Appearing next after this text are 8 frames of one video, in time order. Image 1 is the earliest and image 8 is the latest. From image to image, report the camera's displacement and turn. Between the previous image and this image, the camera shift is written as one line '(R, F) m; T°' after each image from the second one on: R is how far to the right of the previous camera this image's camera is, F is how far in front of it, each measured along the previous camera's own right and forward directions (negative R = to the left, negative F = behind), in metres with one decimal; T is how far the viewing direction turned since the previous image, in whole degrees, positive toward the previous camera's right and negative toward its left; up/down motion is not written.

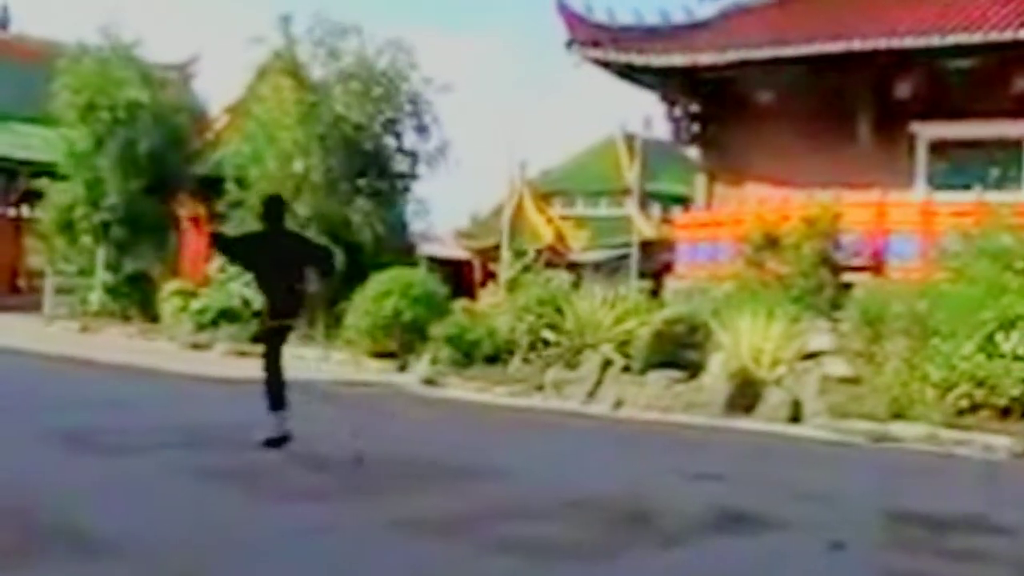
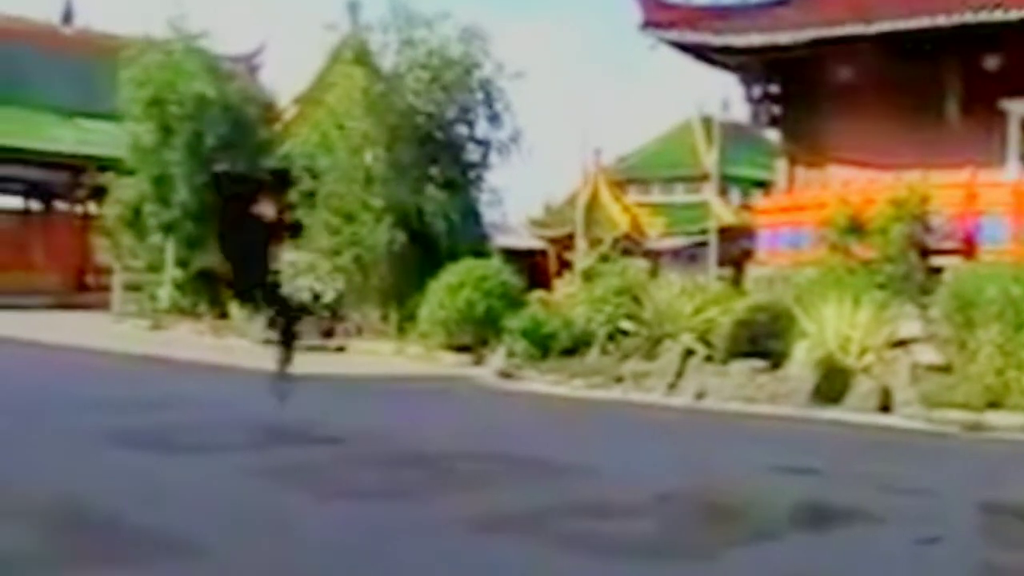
(0.0, +0.6) m; -3°
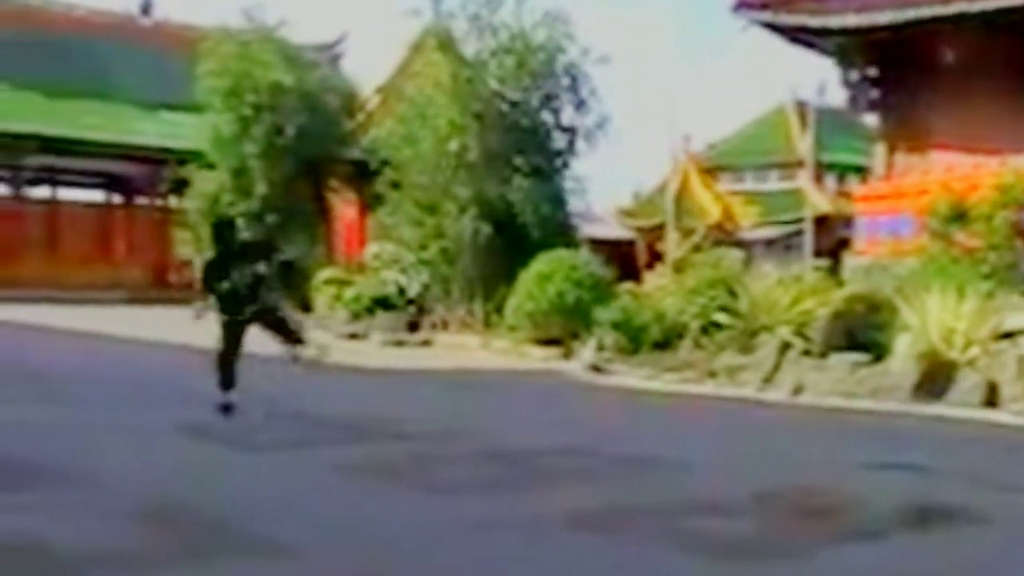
(-0.2, +0.6) m; -3°
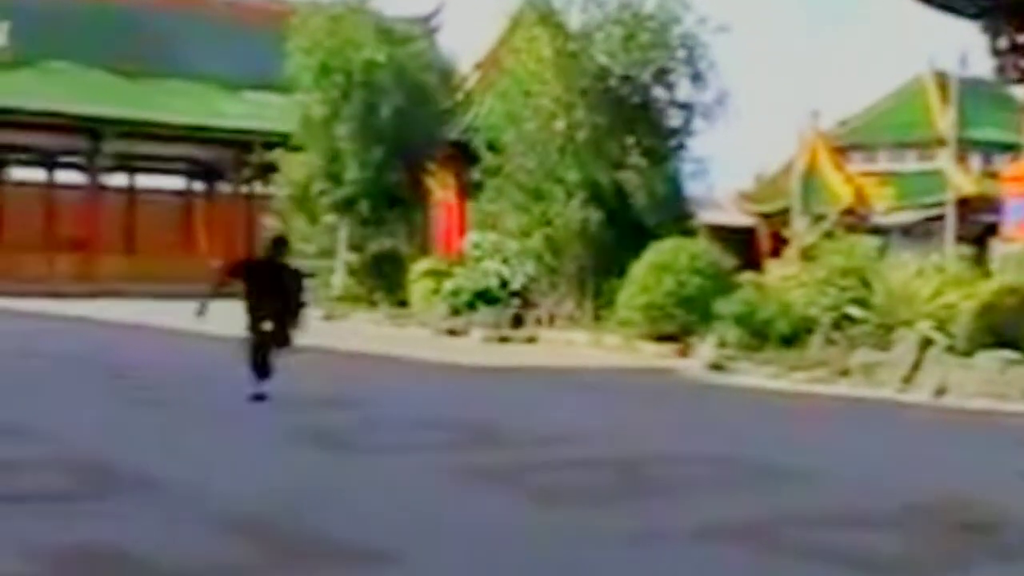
(-0.4, +1.8) m; -3°
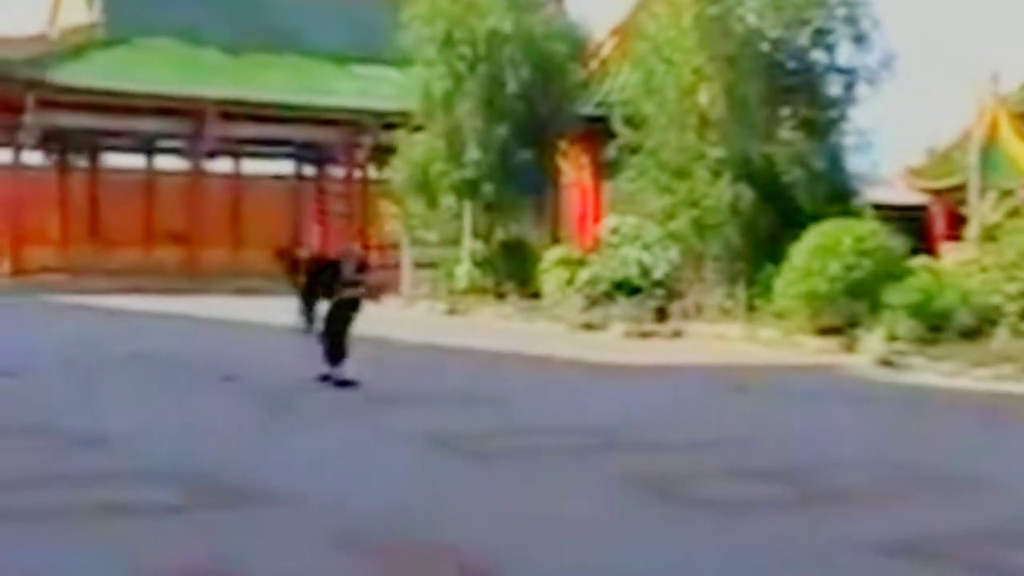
(-0.5, +2.1) m; -4°
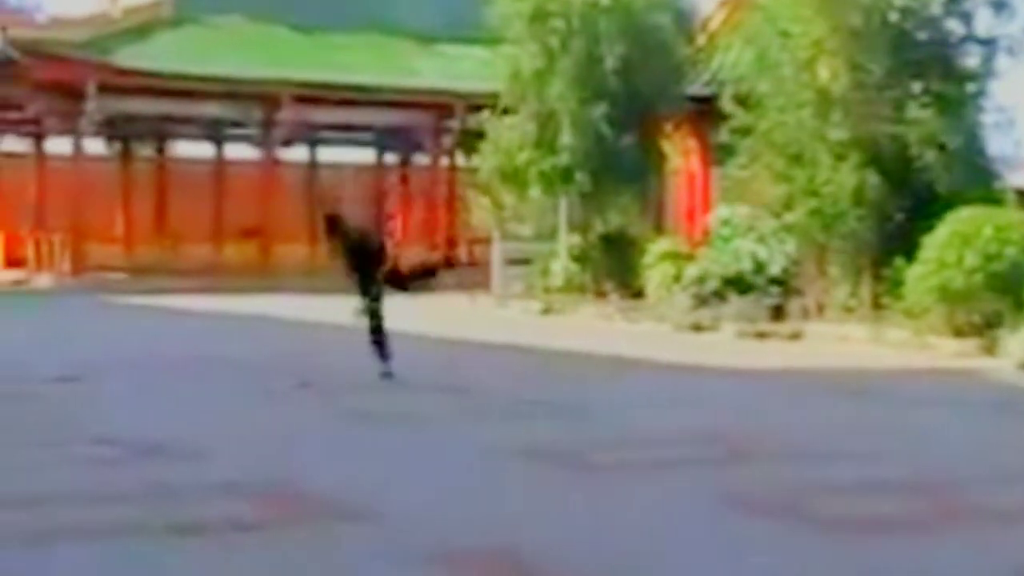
(-0.3, +1.7) m; -3°
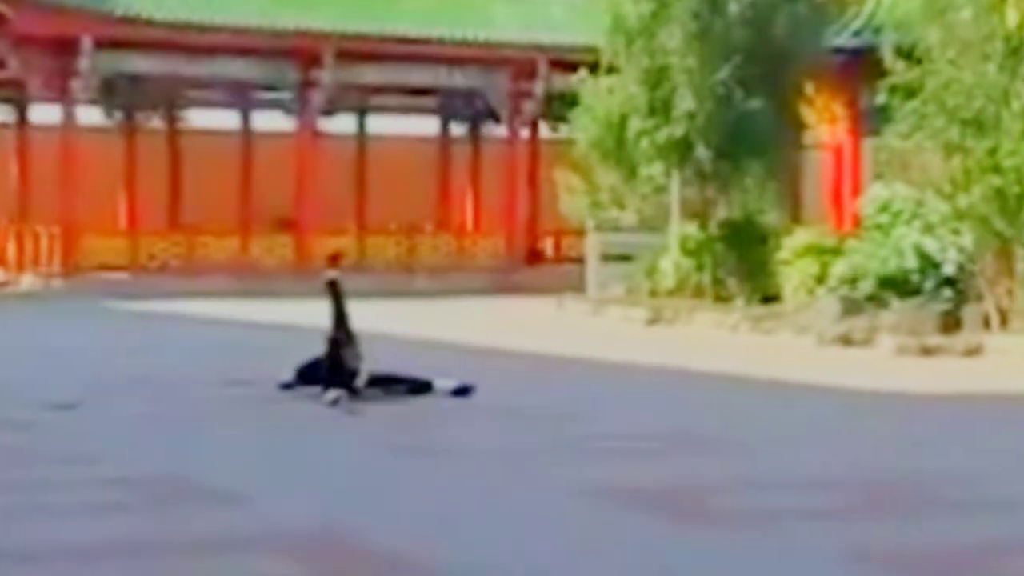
(-0.6, +3.7) m; -1°
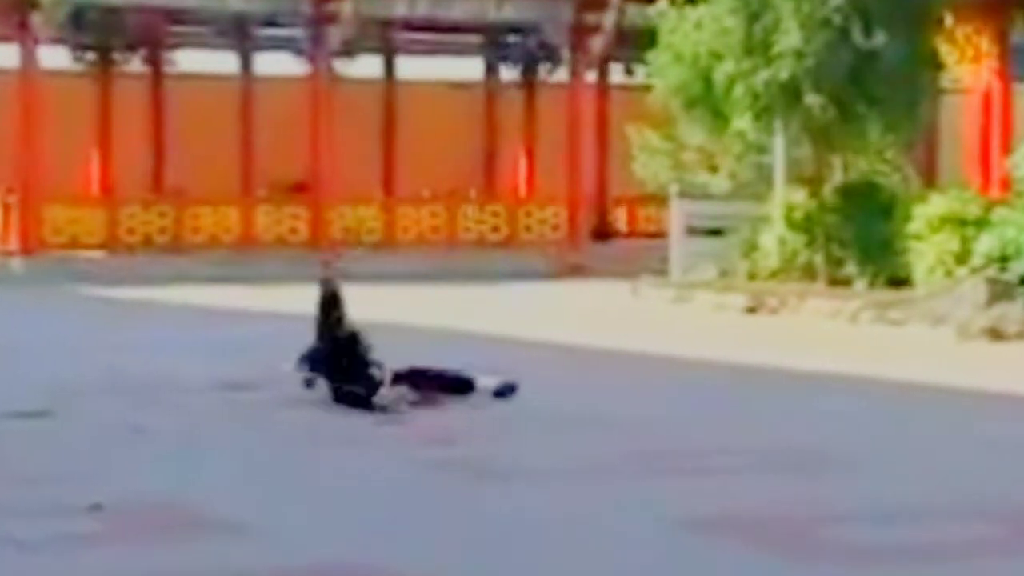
(-0.4, +2.8) m; -1°
